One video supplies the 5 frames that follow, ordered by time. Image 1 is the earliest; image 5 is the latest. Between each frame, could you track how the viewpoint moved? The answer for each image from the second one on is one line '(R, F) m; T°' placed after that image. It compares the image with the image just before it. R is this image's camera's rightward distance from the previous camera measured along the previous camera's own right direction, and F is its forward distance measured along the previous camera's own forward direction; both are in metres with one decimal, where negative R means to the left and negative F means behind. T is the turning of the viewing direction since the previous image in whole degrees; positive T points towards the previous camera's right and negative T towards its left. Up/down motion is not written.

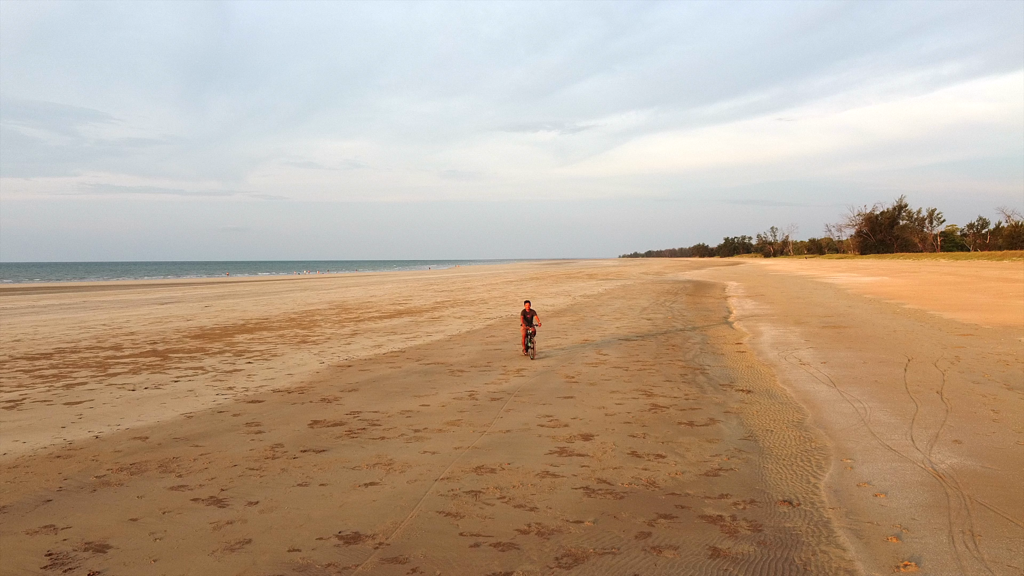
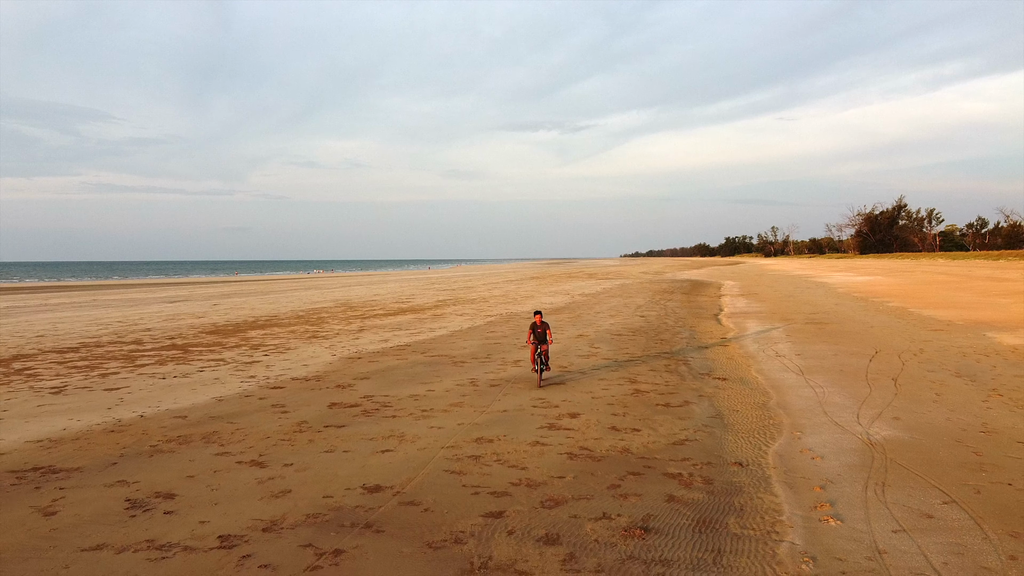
(+0.1, -0.9) m; 0°
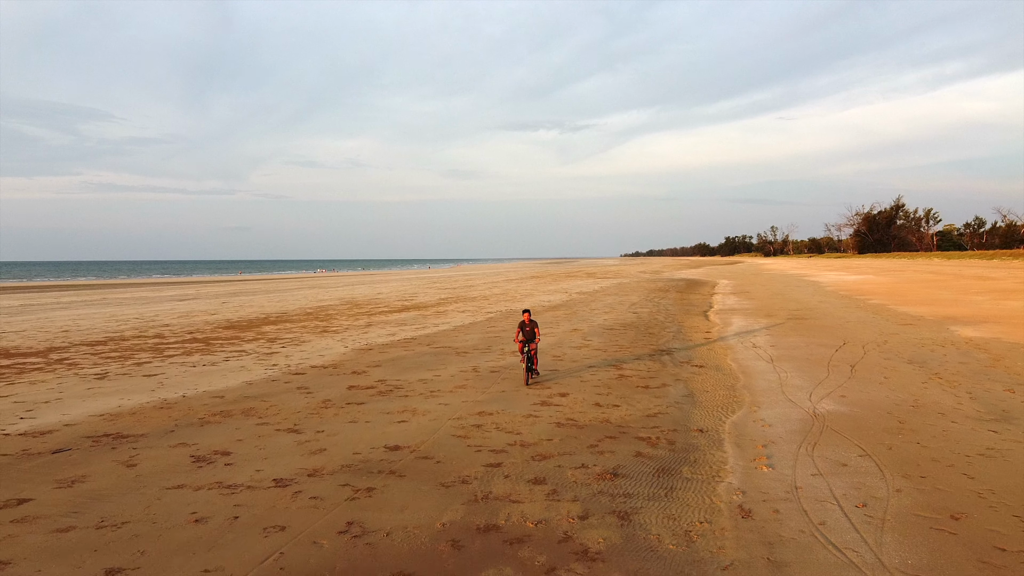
(+0.1, -1.0) m; 0°
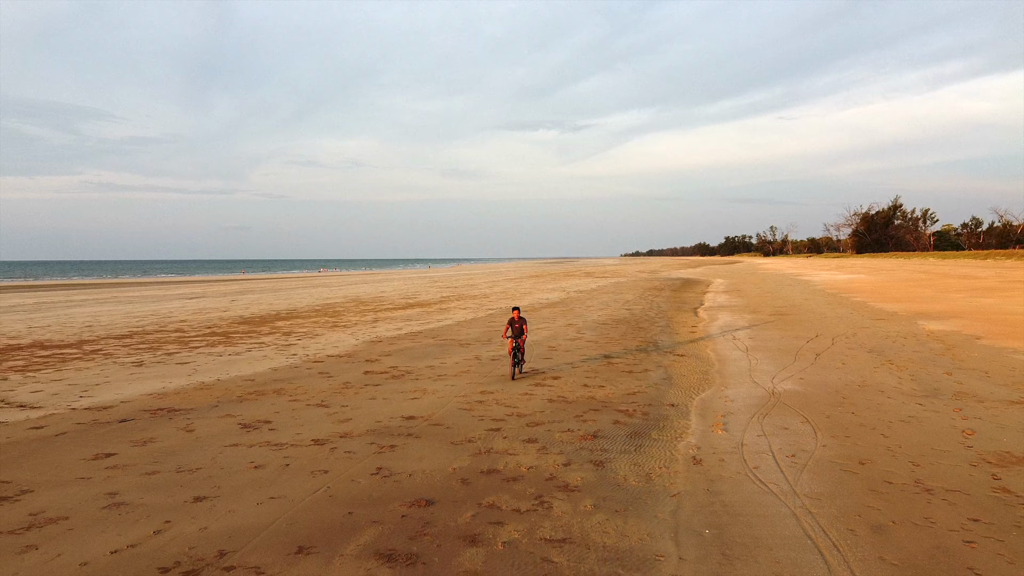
(0.0, -1.1) m; 0°
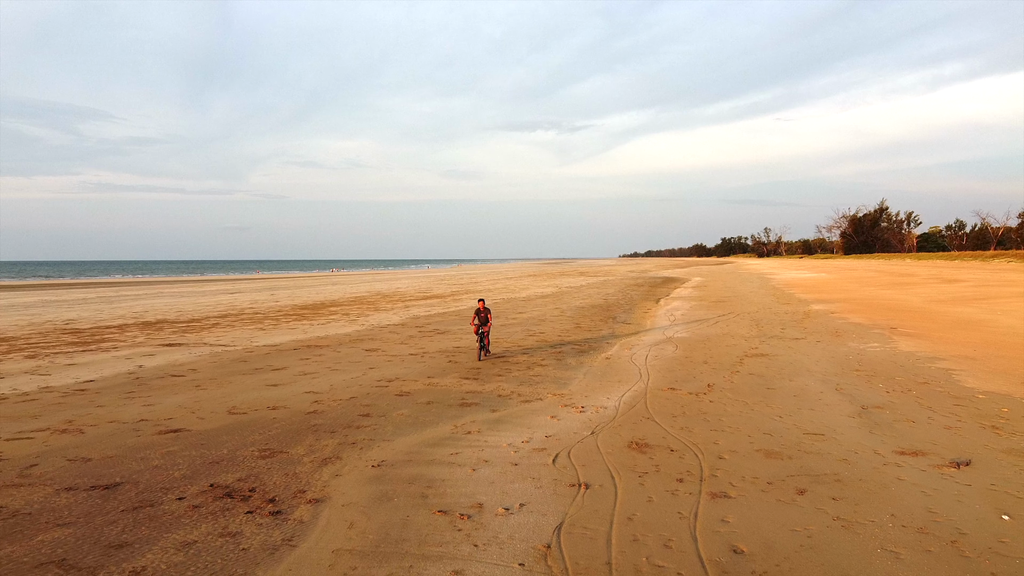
(-0.1, -5.6) m; 0°
